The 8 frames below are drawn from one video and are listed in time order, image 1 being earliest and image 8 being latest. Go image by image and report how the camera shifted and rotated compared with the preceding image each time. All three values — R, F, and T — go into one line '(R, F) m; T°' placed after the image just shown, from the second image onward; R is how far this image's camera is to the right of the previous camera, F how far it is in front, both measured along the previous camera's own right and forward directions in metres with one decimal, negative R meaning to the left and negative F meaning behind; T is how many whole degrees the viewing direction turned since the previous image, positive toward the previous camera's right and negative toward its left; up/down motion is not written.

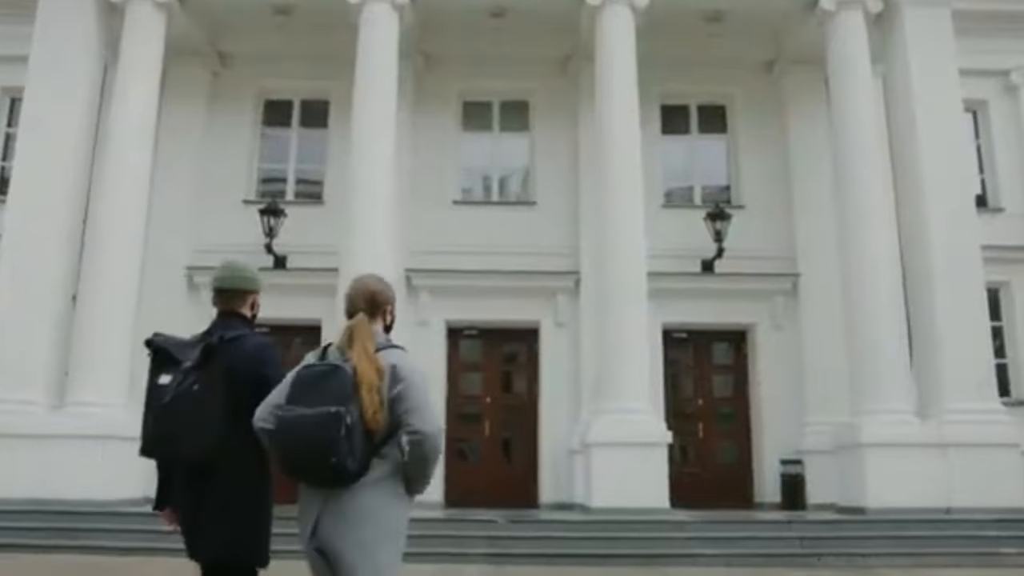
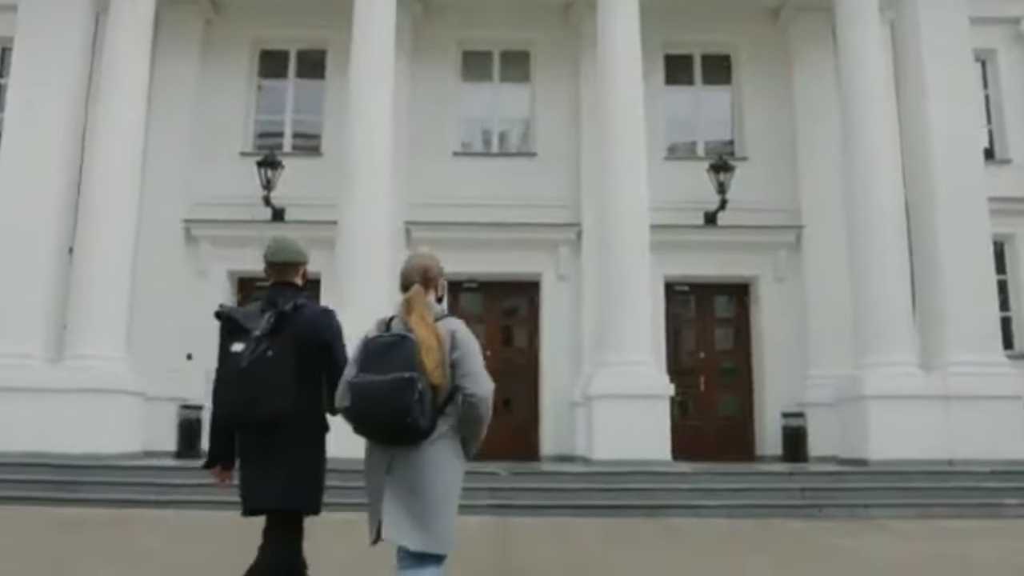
(0.0, +0.1) m; 0°
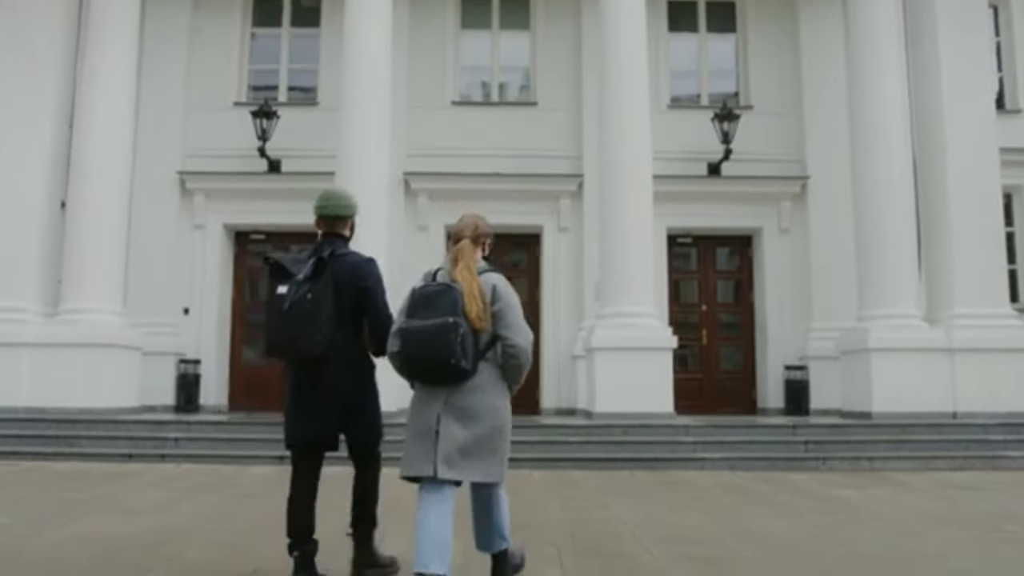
(0.0, +0.2) m; 0°
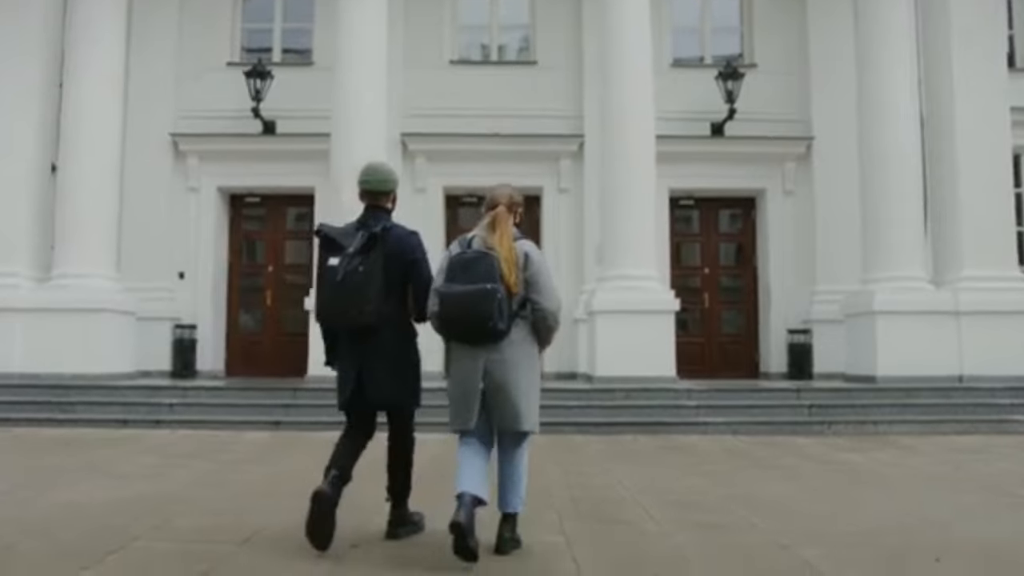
(0.0, +0.2) m; 0°
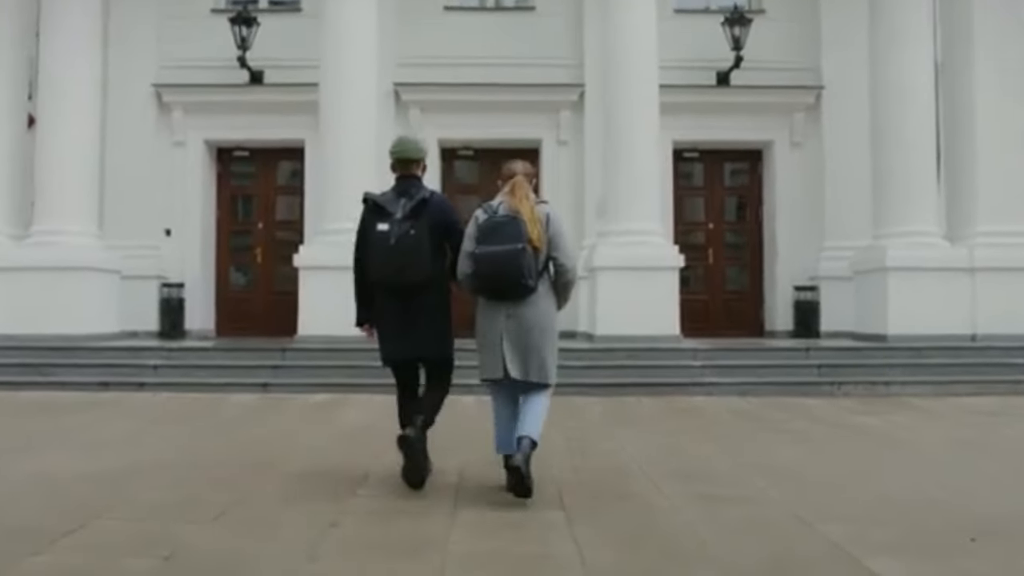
(0.0, +0.5) m; 0°
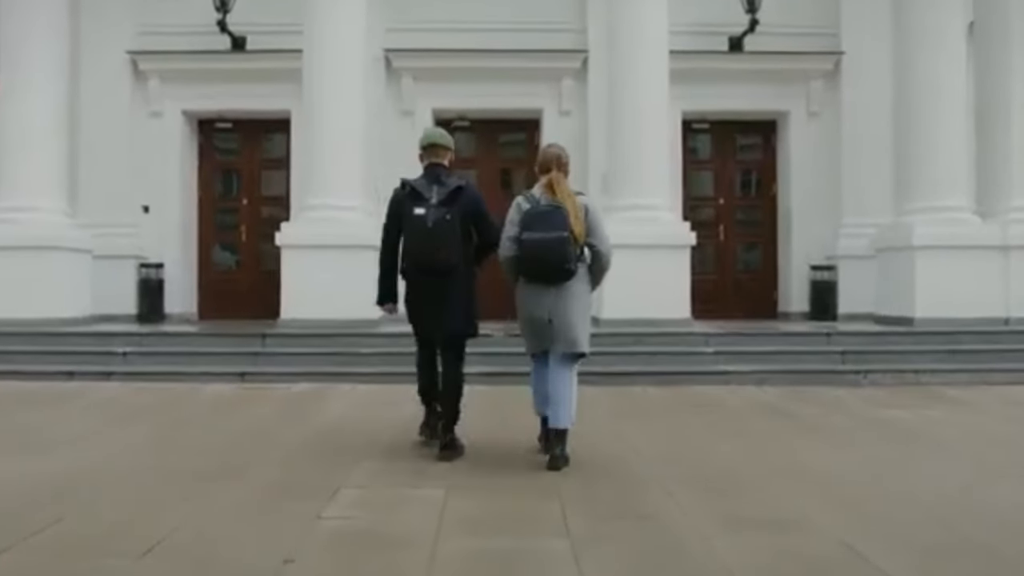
(0.0, +0.8) m; 0°
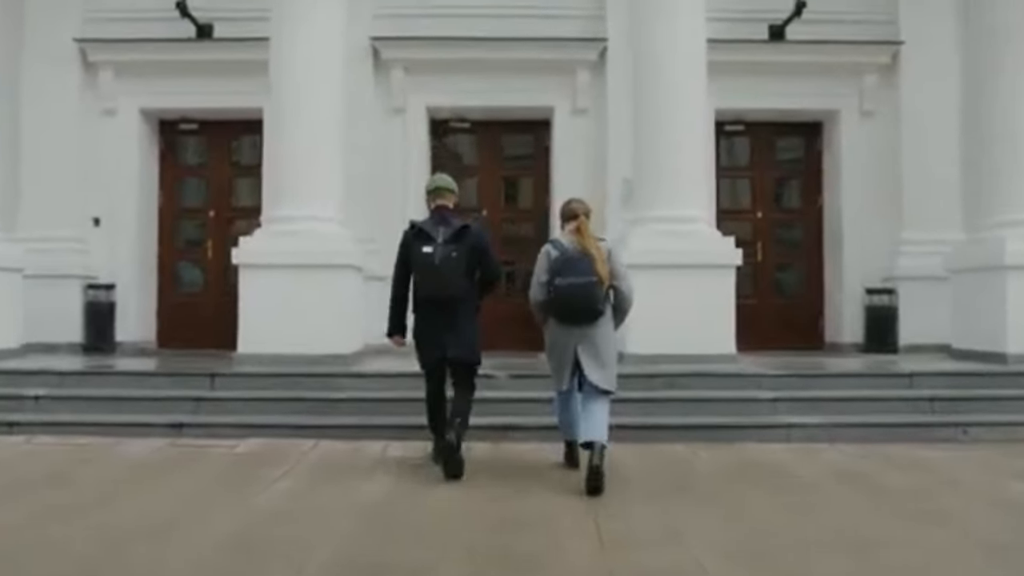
(0.0, +1.9) m; 0°
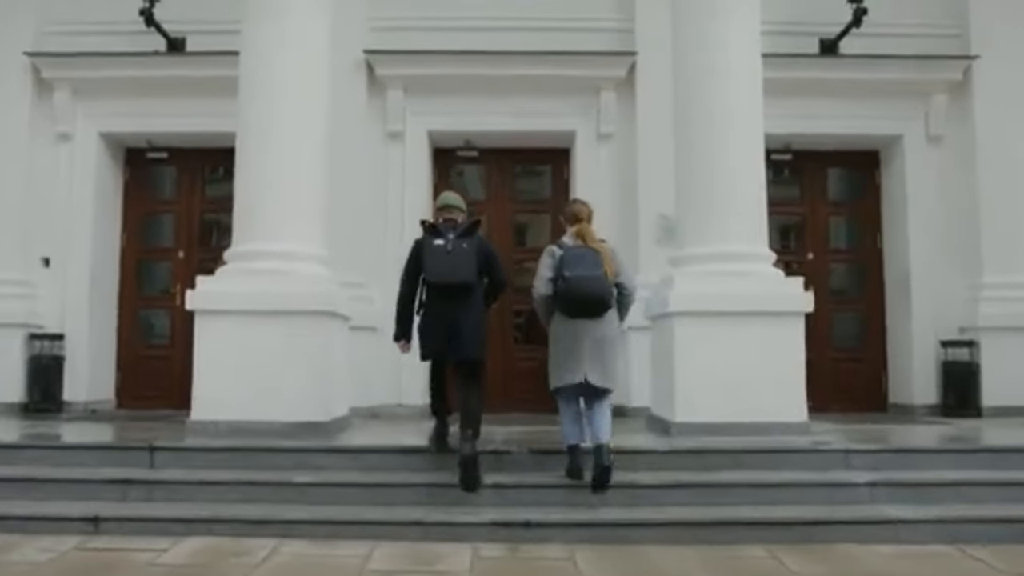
(-0.1, +1.7) m; 0°
